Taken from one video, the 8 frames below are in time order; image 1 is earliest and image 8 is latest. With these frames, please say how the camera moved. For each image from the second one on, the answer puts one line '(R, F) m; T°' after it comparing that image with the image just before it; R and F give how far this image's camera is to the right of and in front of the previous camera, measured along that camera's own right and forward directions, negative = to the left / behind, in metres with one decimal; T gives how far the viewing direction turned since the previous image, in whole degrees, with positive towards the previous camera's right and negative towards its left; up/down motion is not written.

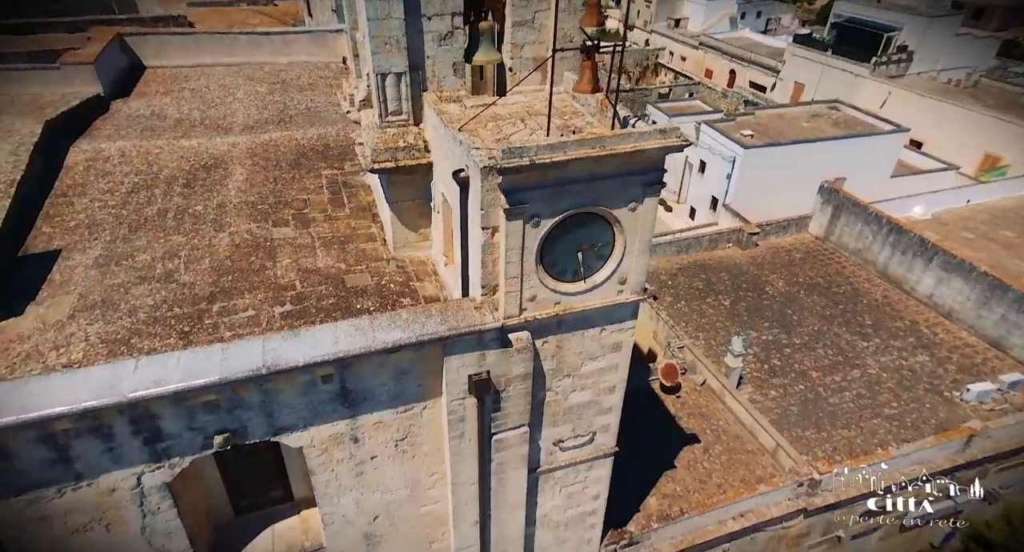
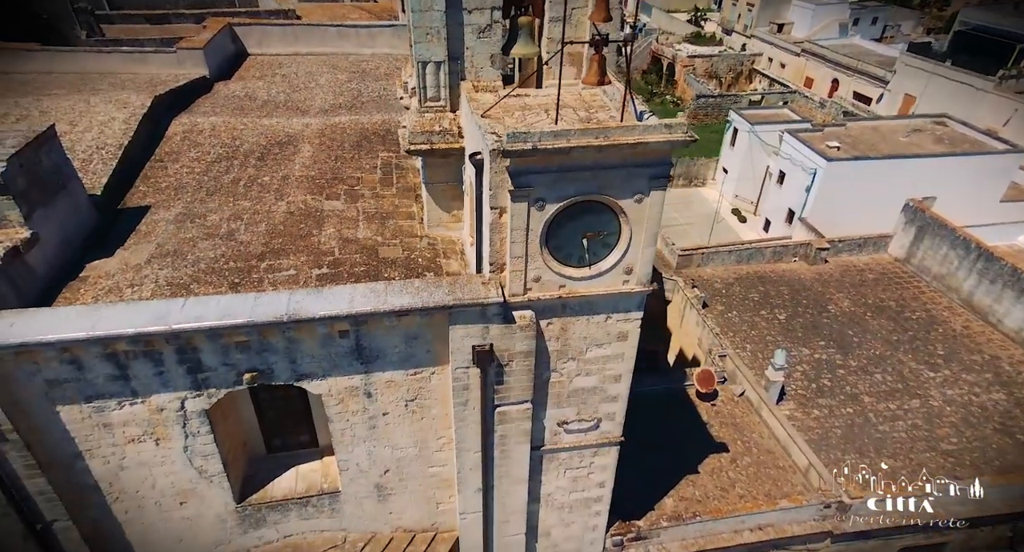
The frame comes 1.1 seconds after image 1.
(+1.2, -0.5) m; -9°
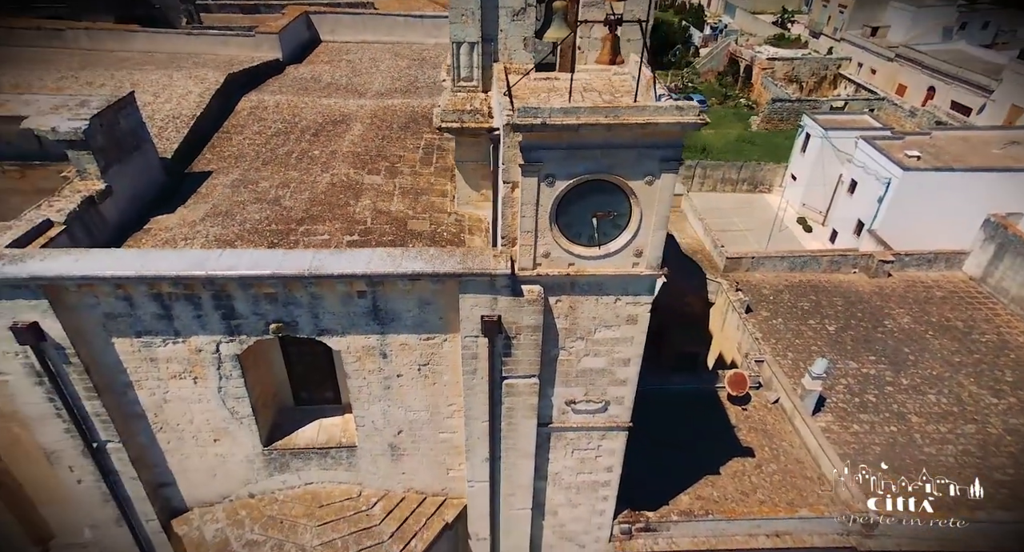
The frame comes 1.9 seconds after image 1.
(+1.0, -0.3) m; -7°
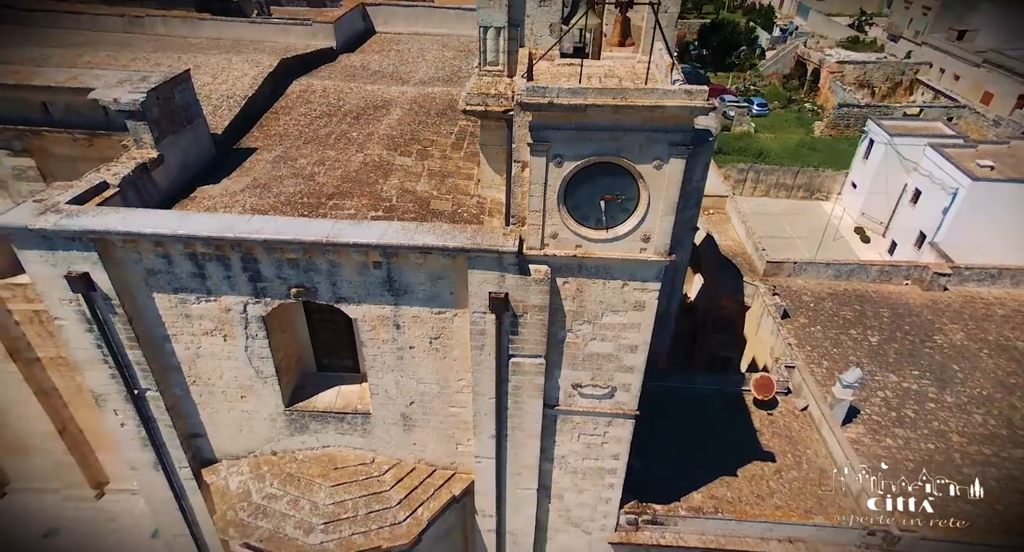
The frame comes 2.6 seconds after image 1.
(+0.8, -0.2) m; -6°
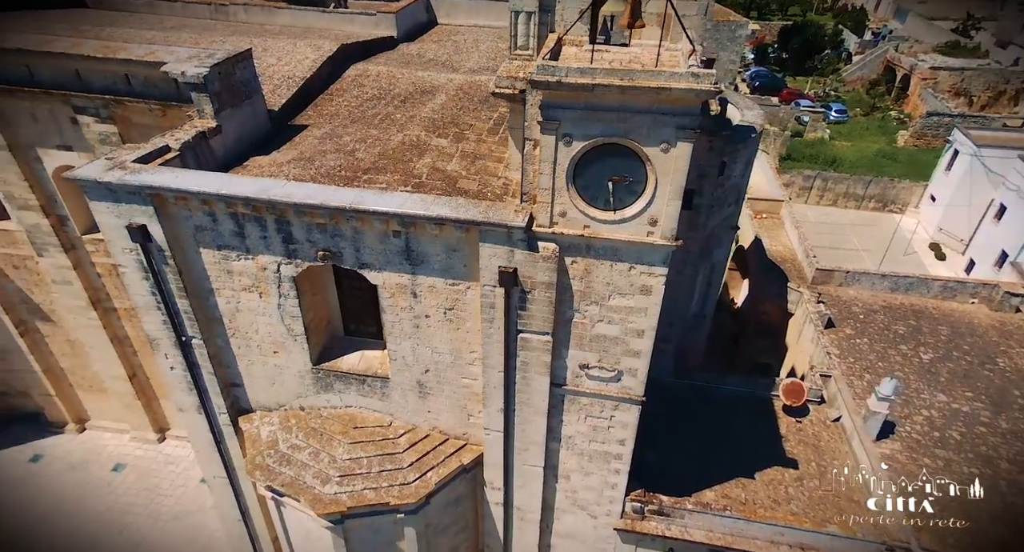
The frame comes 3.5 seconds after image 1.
(+1.0, -0.3) m; -7°
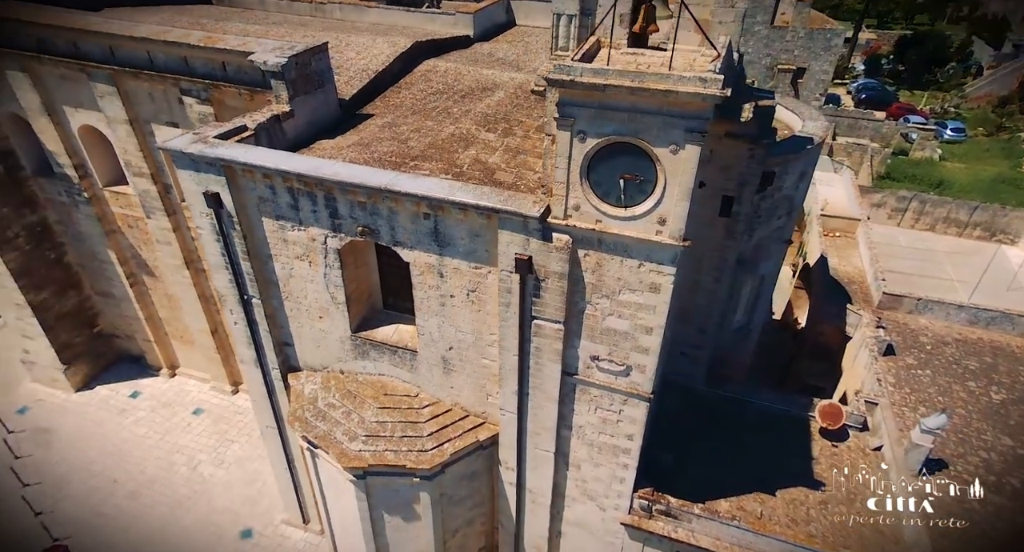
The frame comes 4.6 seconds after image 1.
(+1.3, -0.4) m; -9°
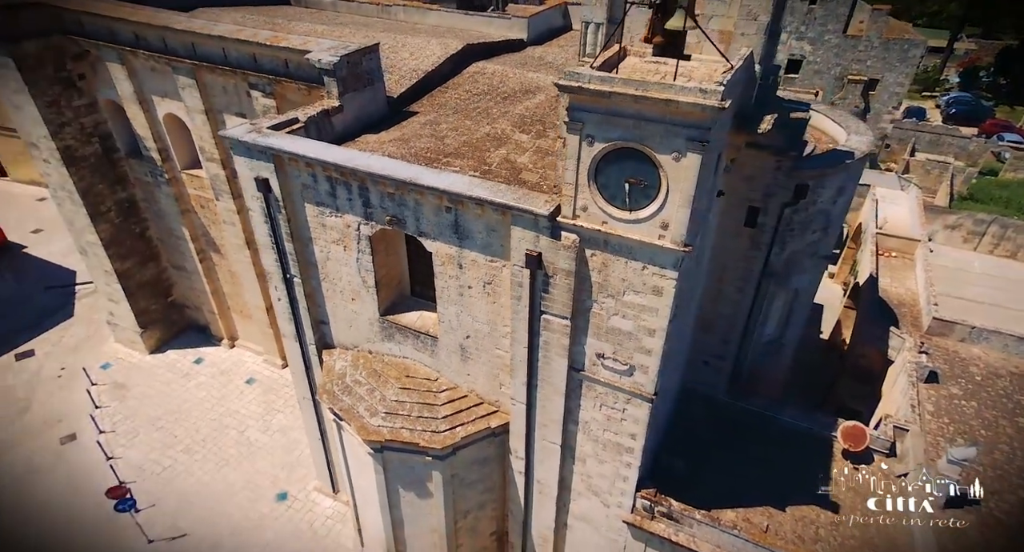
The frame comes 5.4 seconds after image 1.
(+1.1, -0.4) m; -7°
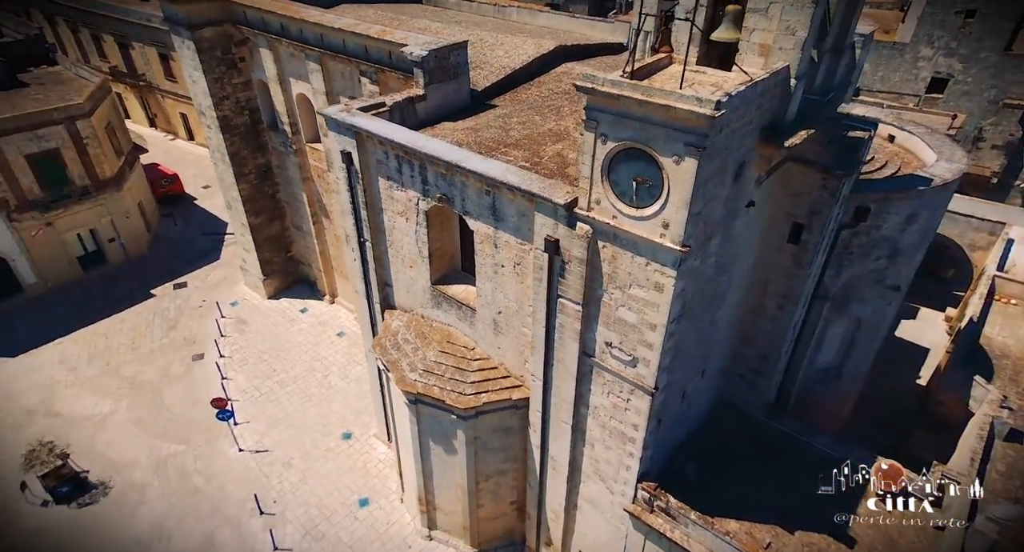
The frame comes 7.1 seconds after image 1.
(+2.2, -0.7) m; -13°
